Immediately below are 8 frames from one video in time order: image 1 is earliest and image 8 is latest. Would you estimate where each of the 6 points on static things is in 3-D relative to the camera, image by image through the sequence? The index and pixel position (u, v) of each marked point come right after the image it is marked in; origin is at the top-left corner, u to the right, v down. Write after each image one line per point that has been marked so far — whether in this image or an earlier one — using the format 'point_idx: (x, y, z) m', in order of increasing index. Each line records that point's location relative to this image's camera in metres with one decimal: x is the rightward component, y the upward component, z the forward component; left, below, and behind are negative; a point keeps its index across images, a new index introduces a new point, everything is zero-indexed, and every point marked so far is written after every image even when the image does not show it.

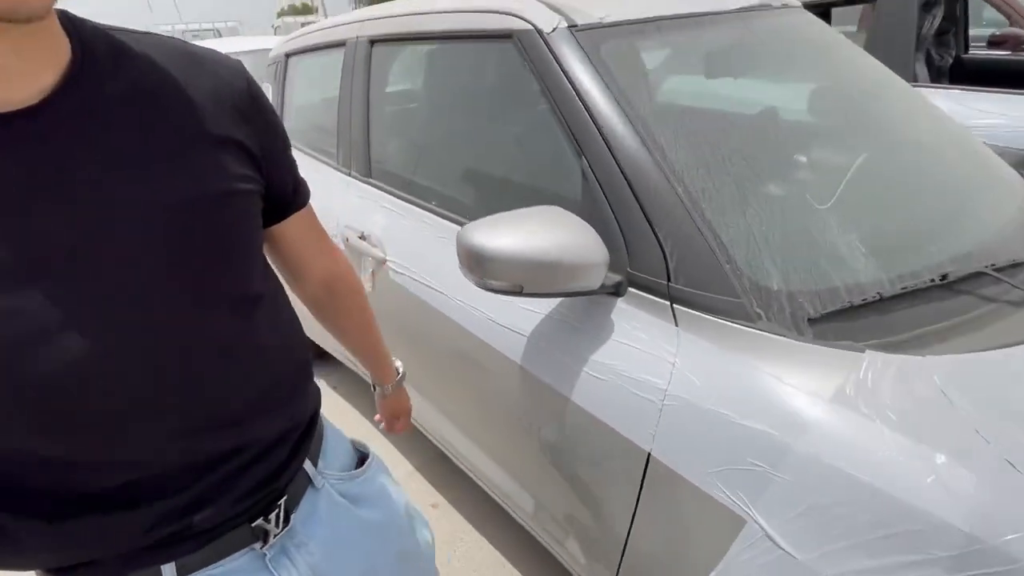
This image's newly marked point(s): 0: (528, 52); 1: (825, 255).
0: (0.0, +0.5, +1.2) m
1: (+0.5, +0.1, +1.0) m
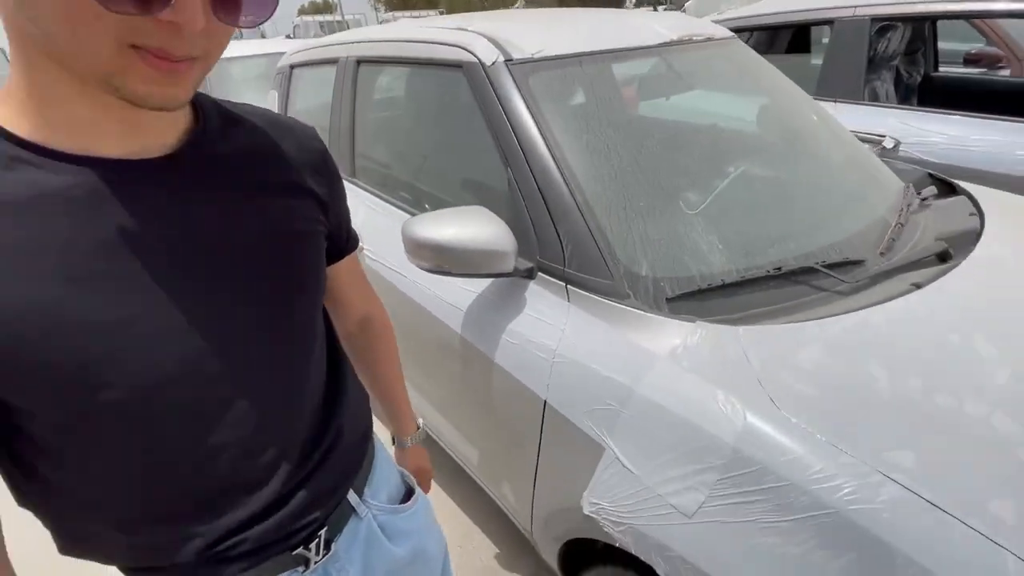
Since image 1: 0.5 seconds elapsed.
0: (-0.1, +0.5, +1.5) m
1: (+0.4, +0.1, +1.2) m
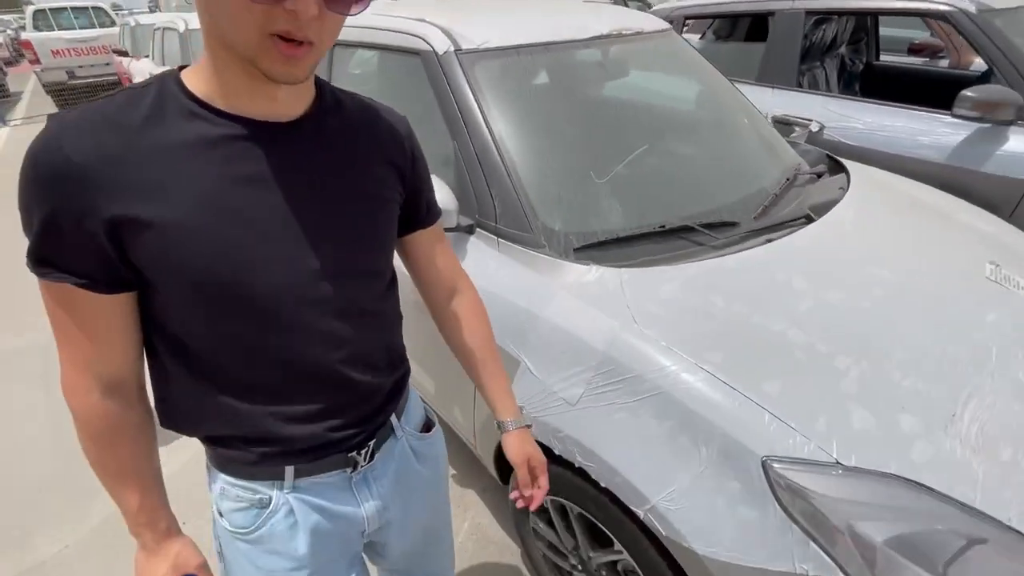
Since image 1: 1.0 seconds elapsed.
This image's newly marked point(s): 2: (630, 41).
0: (-0.2, +0.7, +1.7) m
1: (+0.2, +0.2, +1.5) m
2: (+0.4, +0.9, +2.1) m
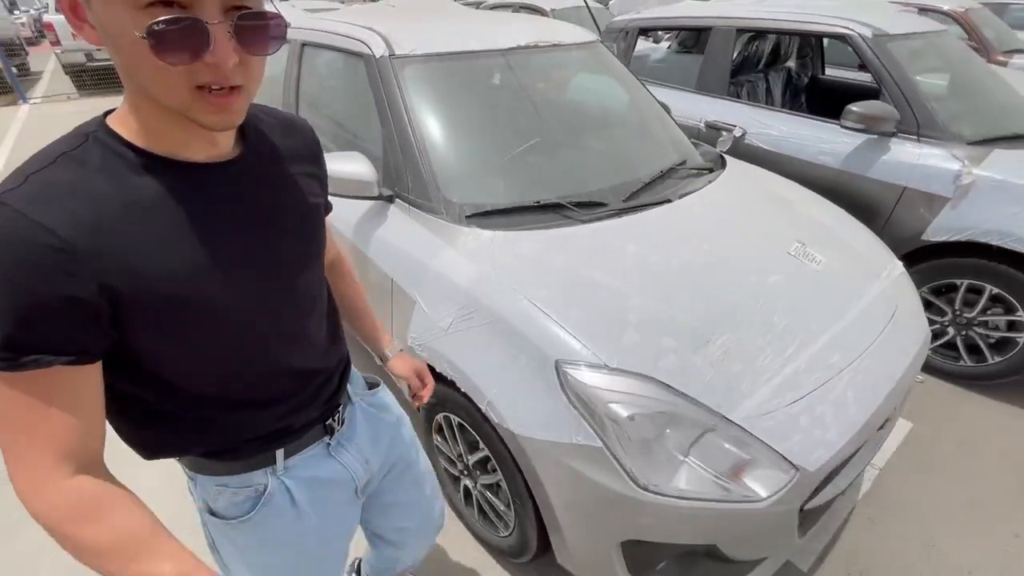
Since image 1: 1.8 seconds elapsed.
0: (-0.5, +0.8, +2.1) m
1: (-0.1, +0.3, +1.9) m
2: (+0.1, +1.0, +2.5) m
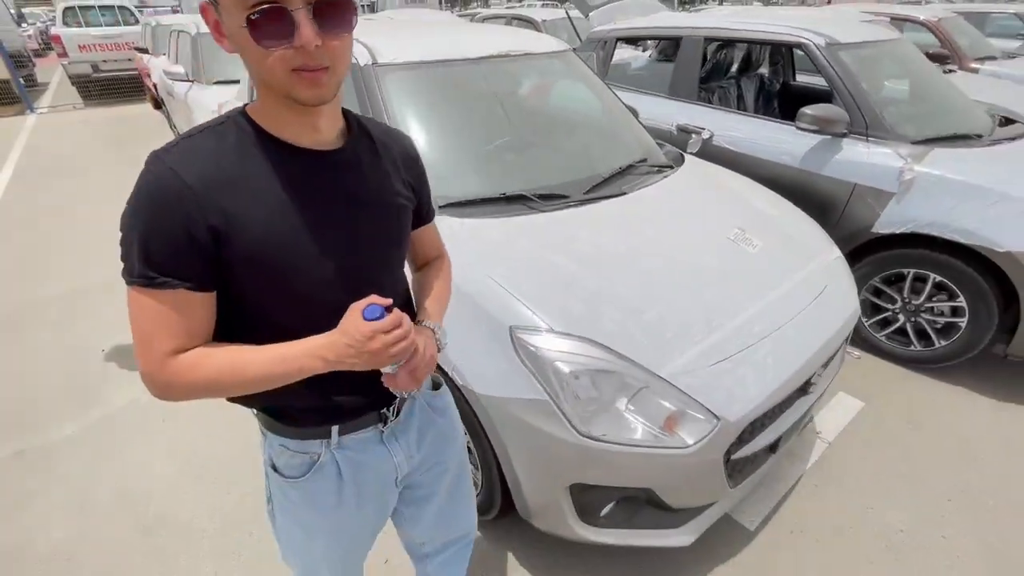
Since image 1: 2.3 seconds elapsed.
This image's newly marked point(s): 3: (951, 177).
0: (-0.6, +0.9, +2.3) m
1: (-0.2, +0.4, +2.1) m
2: (0.0, +1.1, +2.7) m
3: (+2.0, +0.5, +2.7) m
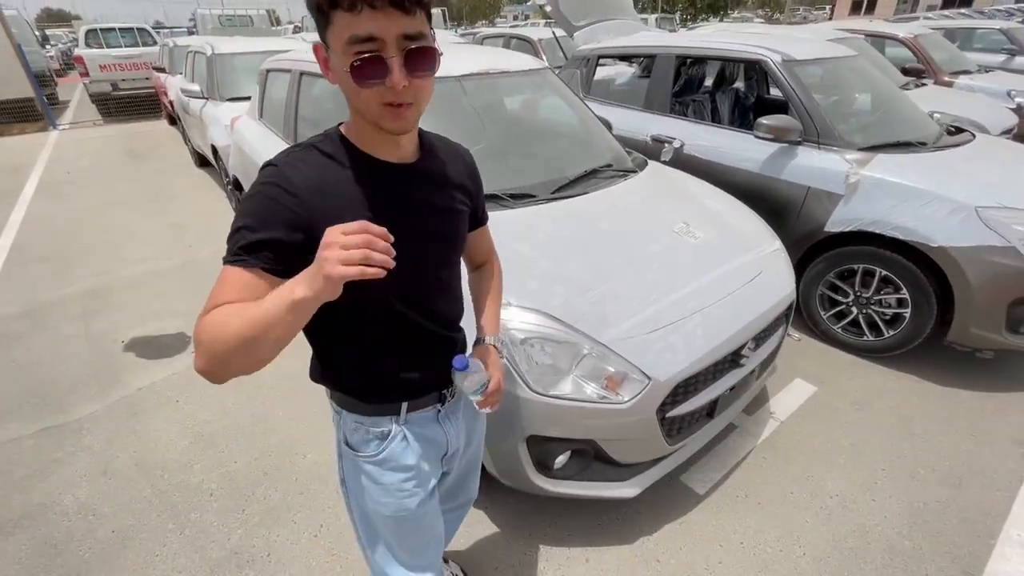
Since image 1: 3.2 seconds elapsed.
0: (-0.7, +0.9, +2.7) m
1: (-0.3, +0.4, +2.4) m
2: (-0.1, +1.1, +3.0) m
3: (+1.9, +0.5, +3.0) m
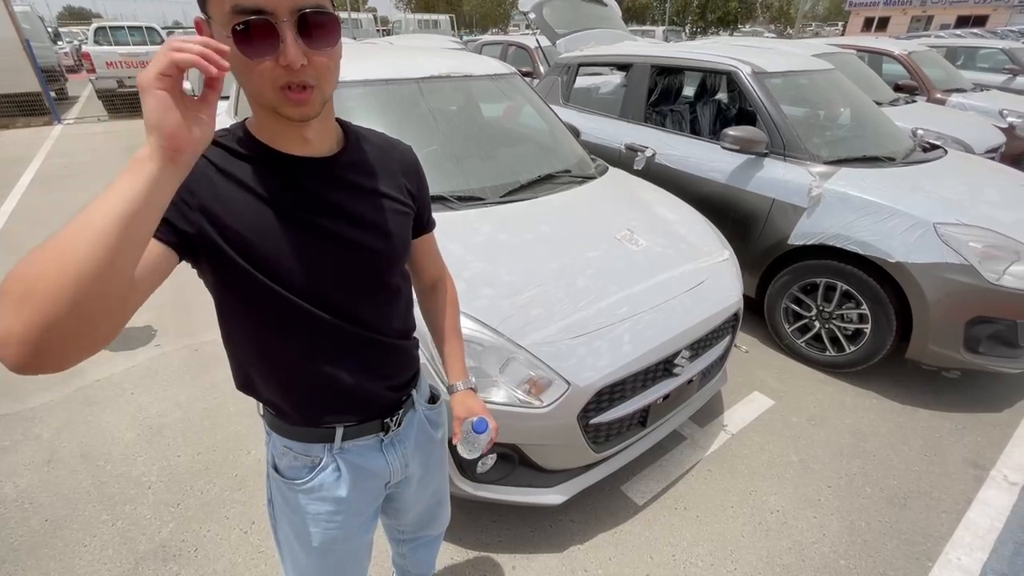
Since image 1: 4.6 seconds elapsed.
0: (-0.9, +0.9, +2.7) m
1: (-0.5, +0.4, +2.4) m
2: (-0.3, +1.1, +3.0) m
3: (+1.7, +0.5, +2.9) m
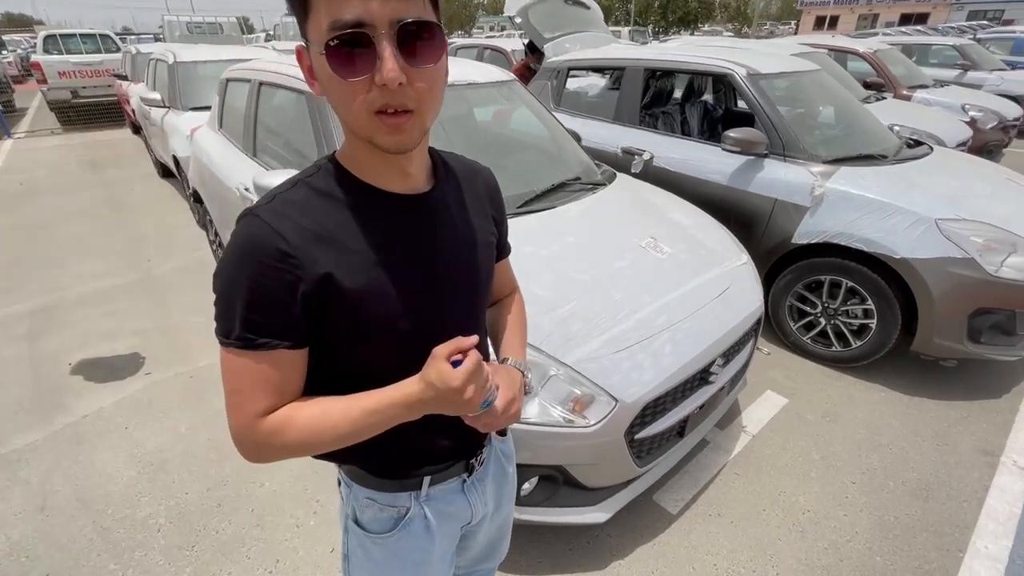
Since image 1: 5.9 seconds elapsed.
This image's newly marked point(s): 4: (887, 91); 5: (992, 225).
0: (-0.9, +0.8, +2.6) m
1: (-0.4, +0.4, +2.4) m
2: (-0.3, +1.0, +2.9) m
3: (+1.8, +0.5, +3.0) m
4: (+4.2, +2.2, +6.6) m
5: (+2.3, +0.3, +2.8) m
